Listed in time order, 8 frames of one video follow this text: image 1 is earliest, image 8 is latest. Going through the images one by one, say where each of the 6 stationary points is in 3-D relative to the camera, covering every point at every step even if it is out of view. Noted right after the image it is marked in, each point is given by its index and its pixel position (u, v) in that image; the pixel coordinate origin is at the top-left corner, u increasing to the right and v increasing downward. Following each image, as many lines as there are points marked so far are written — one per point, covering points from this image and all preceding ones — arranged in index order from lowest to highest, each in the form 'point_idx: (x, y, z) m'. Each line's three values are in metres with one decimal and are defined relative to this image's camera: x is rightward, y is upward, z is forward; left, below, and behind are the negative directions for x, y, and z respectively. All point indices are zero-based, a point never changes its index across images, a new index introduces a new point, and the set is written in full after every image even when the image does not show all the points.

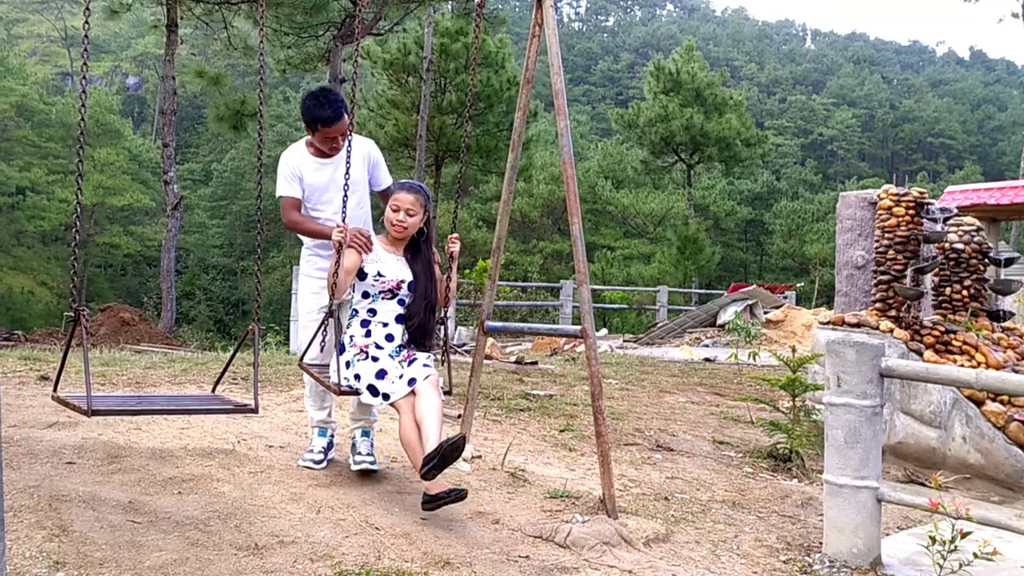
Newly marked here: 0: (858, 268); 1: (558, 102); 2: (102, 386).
0: (+2.8, +0.2, +7.7) m
1: (+0.2, +0.9, +4.6) m
2: (-2.6, -0.6, +5.9) m
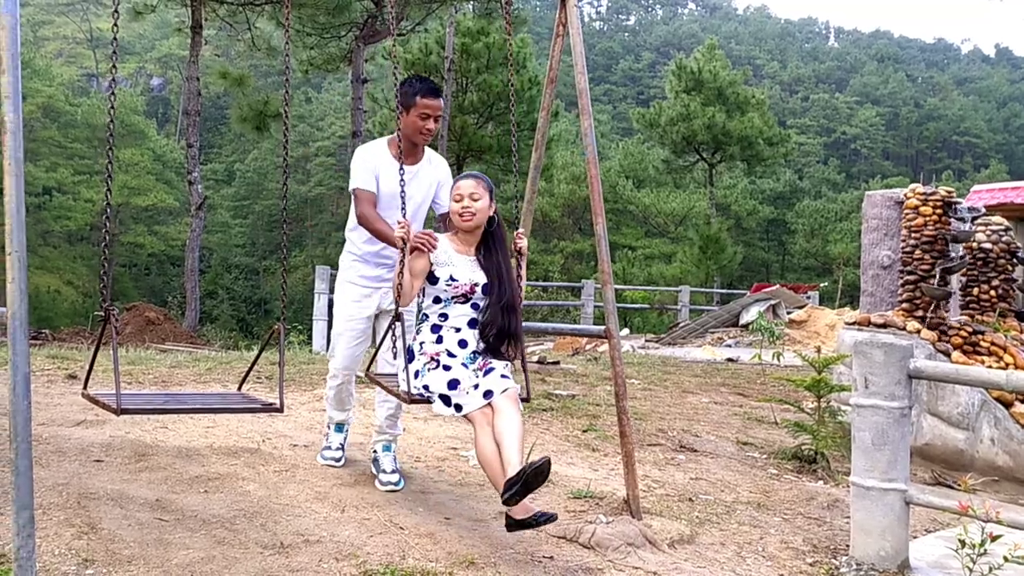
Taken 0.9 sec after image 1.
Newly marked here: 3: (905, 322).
0: (+3.0, +0.2, +7.7) m
1: (+0.3, +0.9, +4.6) m
2: (-2.4, -0.6, +6.0) m
3: (+2.8, -0.2, +6.8) m
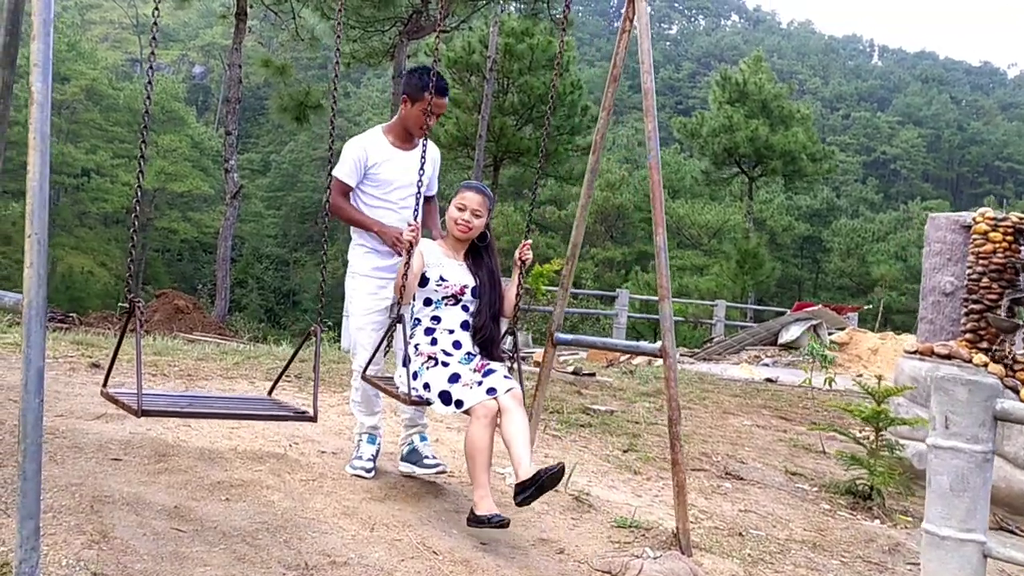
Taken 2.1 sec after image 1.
0: (+3.3, 0.0, +7.3) m
1: (+0.6, +0.9, +4.3) m
2: (-2.2, -0.5, +5.7) m
3: (+3.1, -0.5, +6.4) m
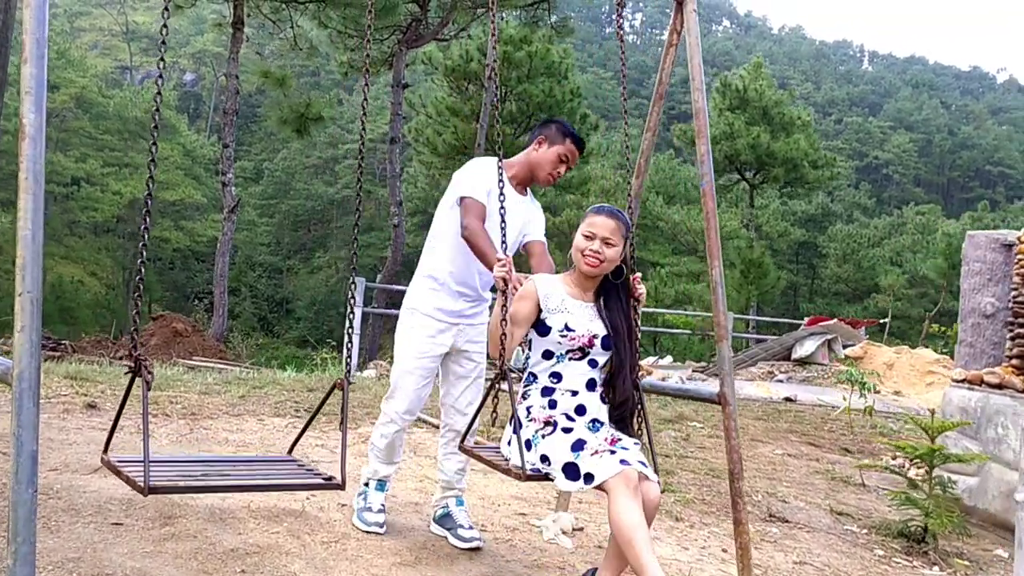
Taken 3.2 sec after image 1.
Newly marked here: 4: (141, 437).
0: (+3.5, -0.2, +6.9) m
1: (+0.8, +0.7, +3.9) m
2: (-2.0, -0.7, +5.3) m
3: (+3.3, -0.6, +6.0) m
4: (-1.9, -0.8, +4.8) m
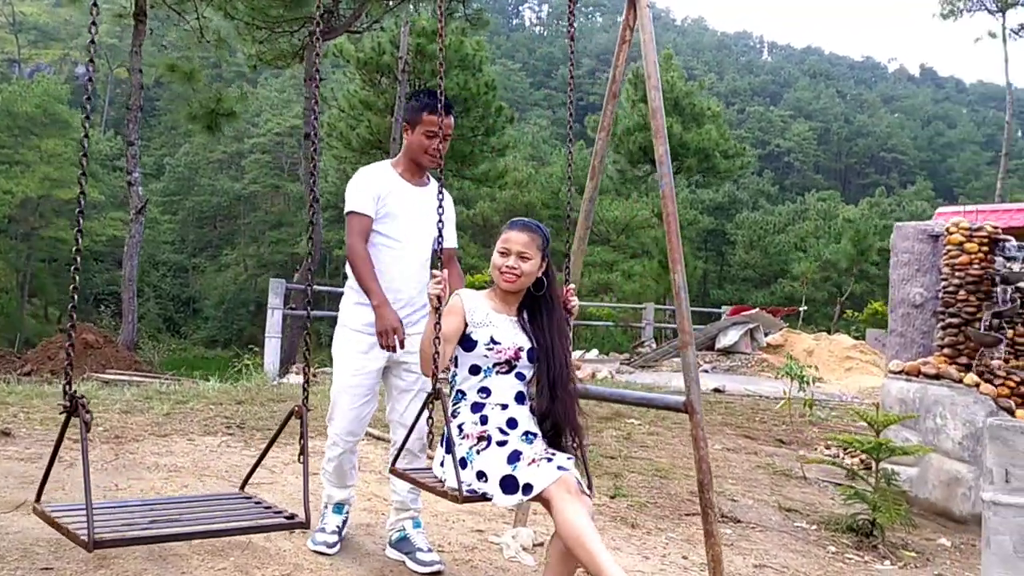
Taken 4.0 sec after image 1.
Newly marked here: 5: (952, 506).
0: (+3.0, -0.1, +7.0) m
1: (+0.6, +0.7, +3.8) m
2: (-2.3, -0.8, +5.0) m
3: (+2.9, -0.5, +6.2) m
4: (-2.1, -0.8, +4.4) m
5: (+2.6, -1.3, +5.7) m
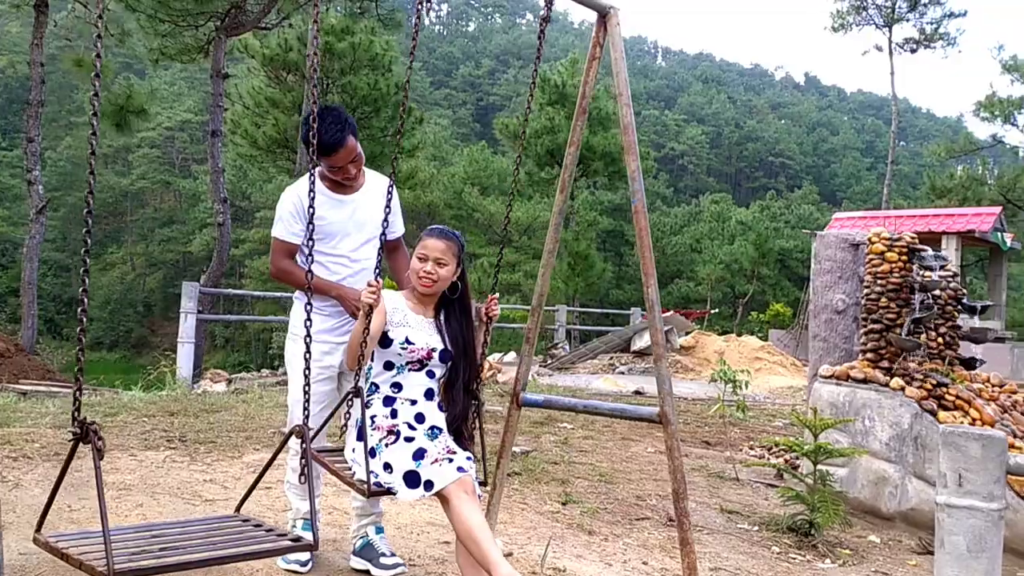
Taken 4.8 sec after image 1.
0: (+2.5, -0.2, +7.4) m
1: (+0.5, +0.6, +3.9) m
2: (-2.5, -0.9, +4.7) m
3: (+2.5, -0.6, +6.5) m
4: (-2.3, -0.9, +4.2) m
5: (+2.3, -1.4, +6.0) m
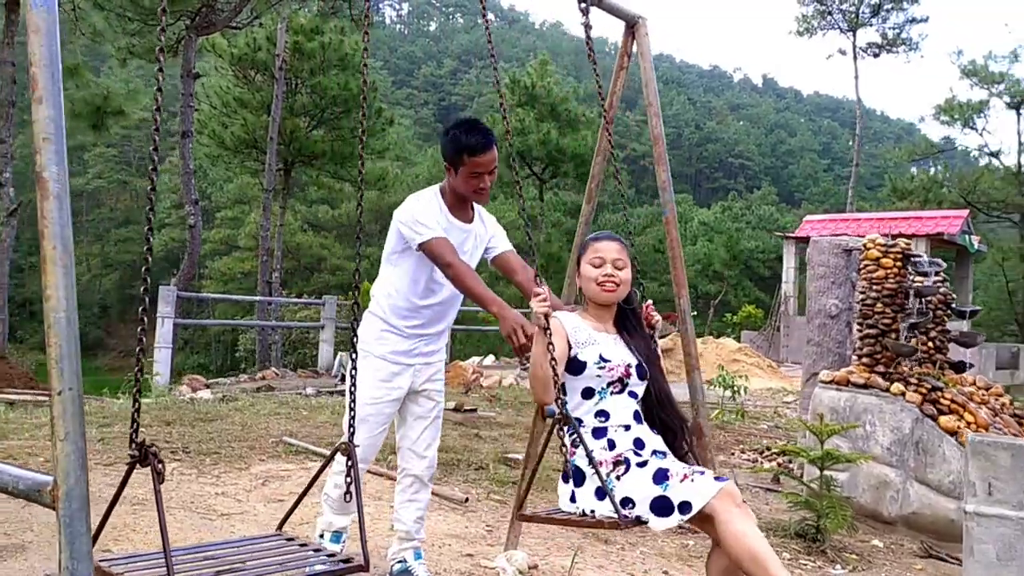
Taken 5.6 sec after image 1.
0: (+2.5, -0.2, +7.4) m
1: (+0.6, +0.6, +3.9) m
2: (-2.4, -0.9, +4.6) m
3: (+2.5, -0.6, +6.5) m
4: (-2.2, -0.9, +4.1) m
5: (+2.4, -1.4, +6.0) m
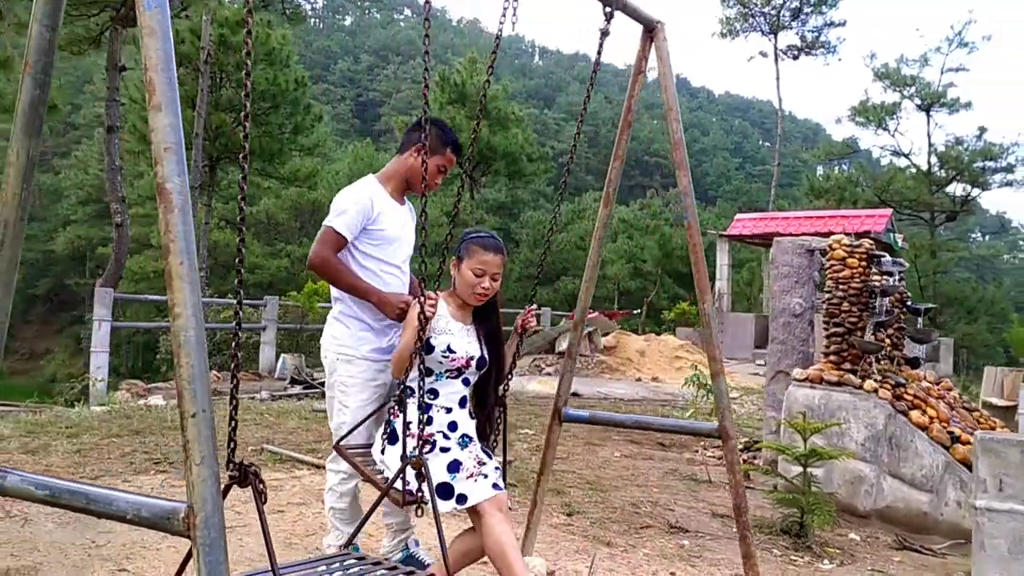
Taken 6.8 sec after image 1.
0: (+2.3, -0.2, +7.6) m
1: (+0.7, +0.6, +3.9) m
2: (-2.4, -0.9, +4.4) m
3: (+2.4, -0.6, +6.7) m
4: (-2.1, -1.0, +3.9) m
5: (+2.3, -1.4, +6.2) m
